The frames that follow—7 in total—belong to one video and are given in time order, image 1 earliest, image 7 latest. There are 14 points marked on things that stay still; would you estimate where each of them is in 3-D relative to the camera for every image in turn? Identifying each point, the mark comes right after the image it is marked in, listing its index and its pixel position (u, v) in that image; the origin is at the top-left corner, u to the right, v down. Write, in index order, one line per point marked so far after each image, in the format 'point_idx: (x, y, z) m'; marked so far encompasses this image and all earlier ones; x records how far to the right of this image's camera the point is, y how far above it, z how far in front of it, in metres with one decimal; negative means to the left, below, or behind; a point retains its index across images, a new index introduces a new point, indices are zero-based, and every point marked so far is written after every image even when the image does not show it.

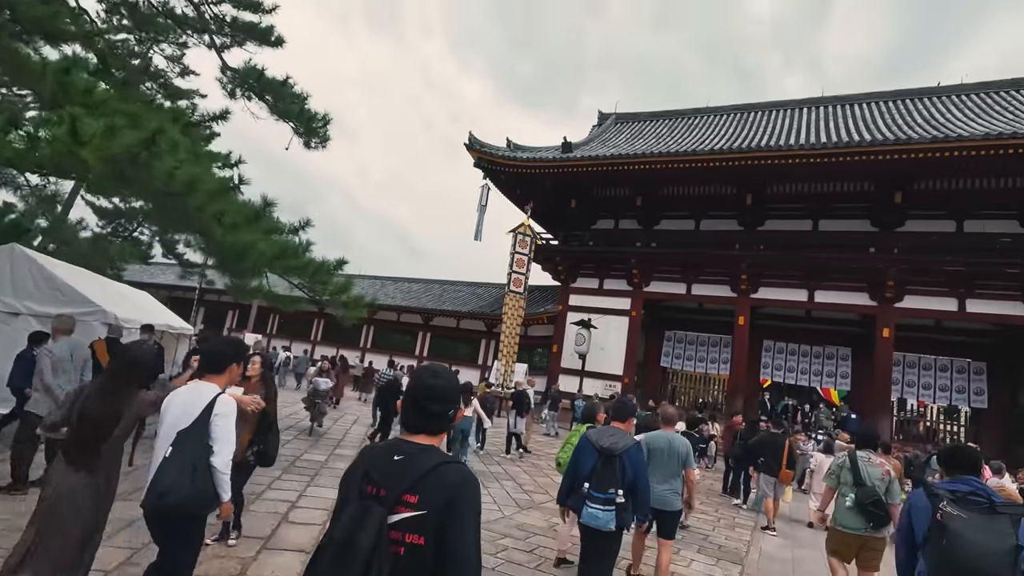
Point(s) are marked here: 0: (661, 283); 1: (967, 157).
0: (+4.3, +0.1, +15.3) m
1: (+9.3, +2.7, +11.0) m
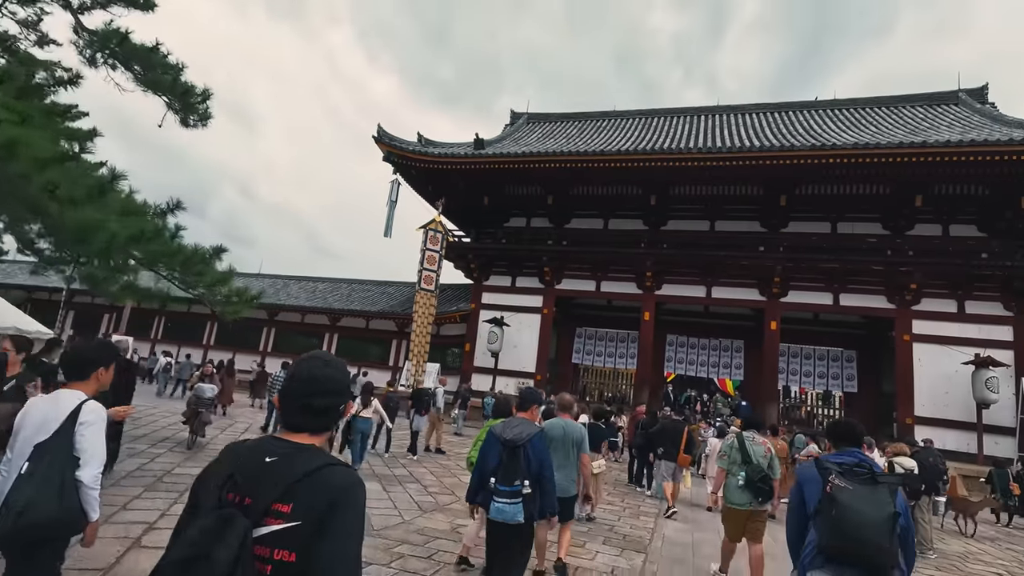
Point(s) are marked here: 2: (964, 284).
0: (+1.7, +0.2, +15.6) m
1: (+7.4, +2.8, +12.1) m
2: (+10.5, +0.1, +12.4) m
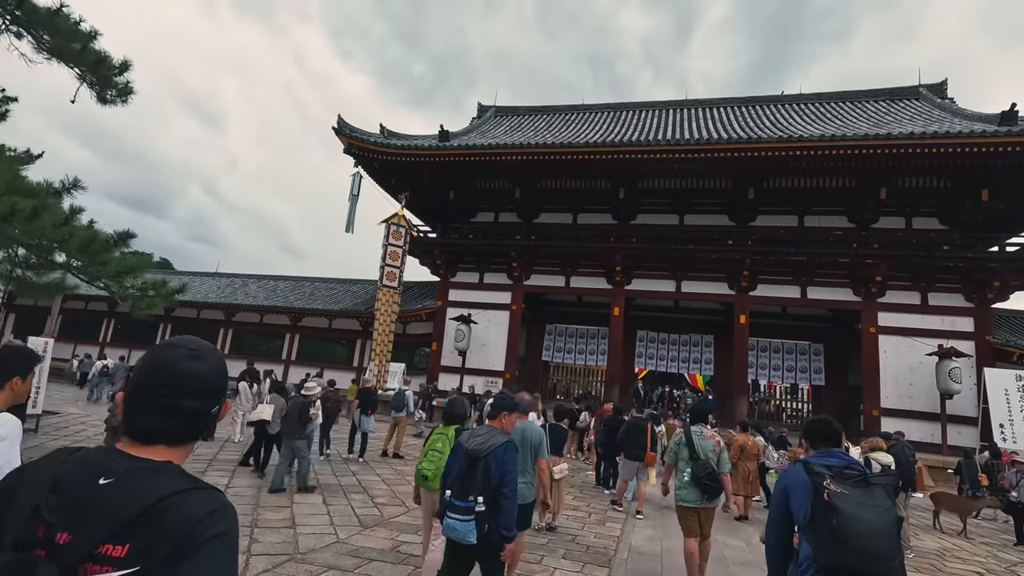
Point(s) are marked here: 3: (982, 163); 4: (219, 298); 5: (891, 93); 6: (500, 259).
0: (+0.8, +0.3, +15.2) m
1: (+6.6, +3.0, +12.1) m
2: (+9.7, +0.3, +12.5) m
3: (+10.0, +2.7, +11.4) m
4: (-10.4, -0.3, +18.8) m
5: (+11.0, +5.6, +15.5) m
6: (-0.4, +0.8, +15.4) m
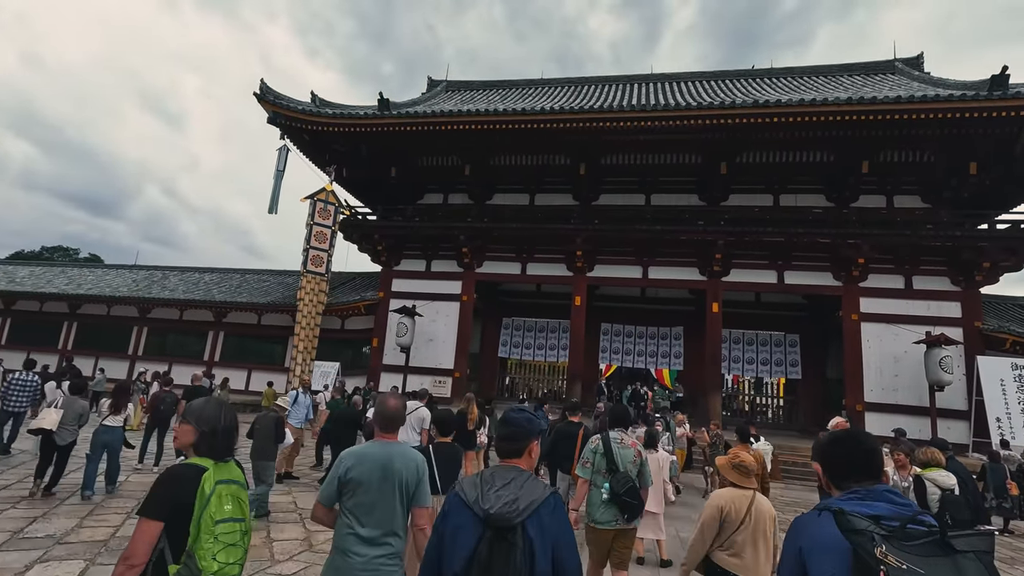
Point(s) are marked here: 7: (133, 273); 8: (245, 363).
0: (-0.5, +0.6, +13.7) m
1: (+5.5, +3.3, +10.9) m
2: (+8.6, +0.7, +11.5) m
3: (+9.0, +3.1, +10.4) m
4: (-11.9, -0.1, +16.6) m
5: (+9.7, +6.0, +14.5) m
6: (-1.6, +1.1, +13.8) m
7: (-13.1, +0.5, +18.4) m
8: (-7.6, -2.1, +15.2) m
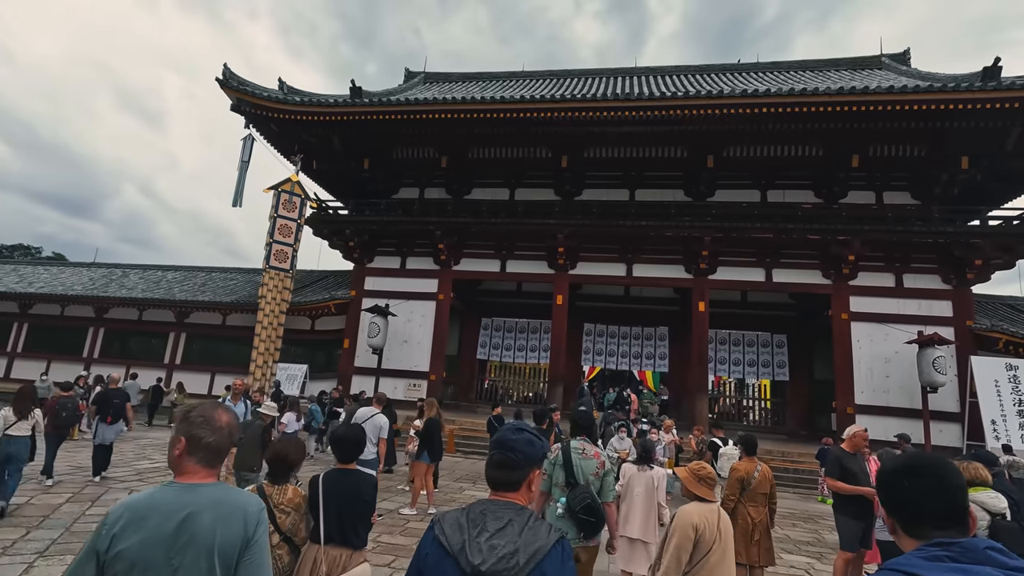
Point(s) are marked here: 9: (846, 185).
0: (-1.0, +0.7, +13.1) m
1: (+5.0, +3.4, +10.5) m
2: (+8.1, +0.7, +11.1) m
3: (+8.5, +3.1, +10.1) m
4: (-12.5, -0.1, +15.7) m
5: (+9.1, +6.0, +14.3) m
6: (-2.2, +1.2, +13.2) m
7: (-13.7, +0.6, +17.4) m
8: (-8.2, -2.1, +14.3) m
9: (+7.3, +2.3, +11.7) m
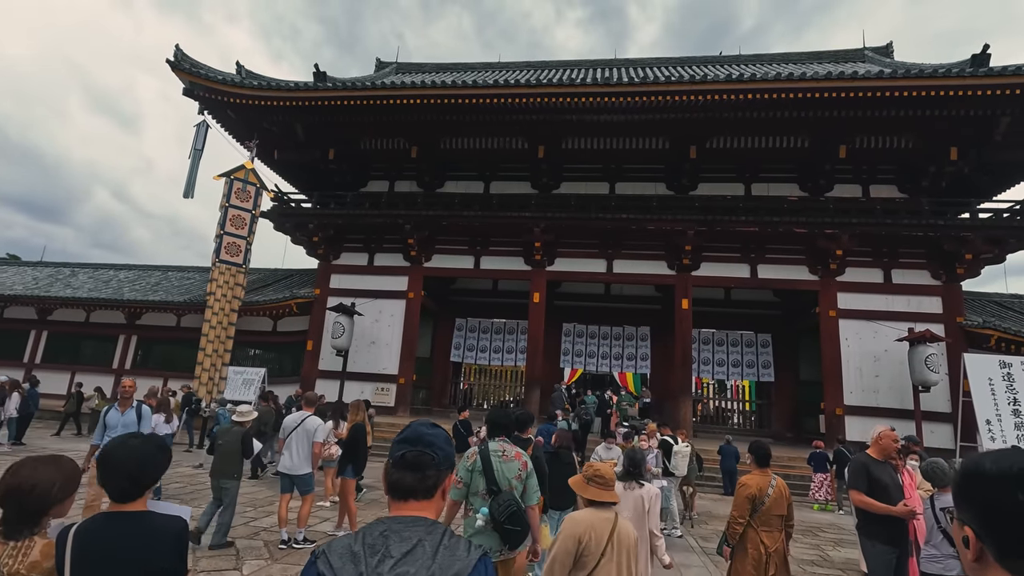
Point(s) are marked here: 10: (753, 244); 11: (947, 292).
0: (-1.6, +0.7, +12.4) m
1: (+4.5, +3.5, +10.0) m
2: (+7.6, +0.8, +10.7) m
3: (+8.0, +3.2, +9.7) m
4: (-13.1, -0.1, +14.5) m
5: (+8.5, +6.1, +13.9) m
6: (-2.7, +1.2, +12.4) m
7: (-14.5, +0.5, +16.2) m
8: (-8.8, -2.1, +13.4) m
9: (+6.8, +2.3, +11.3) m
10: (+5.1, +0.9, +11.3) m
11: (+8.5, -0.1, +10.5) m
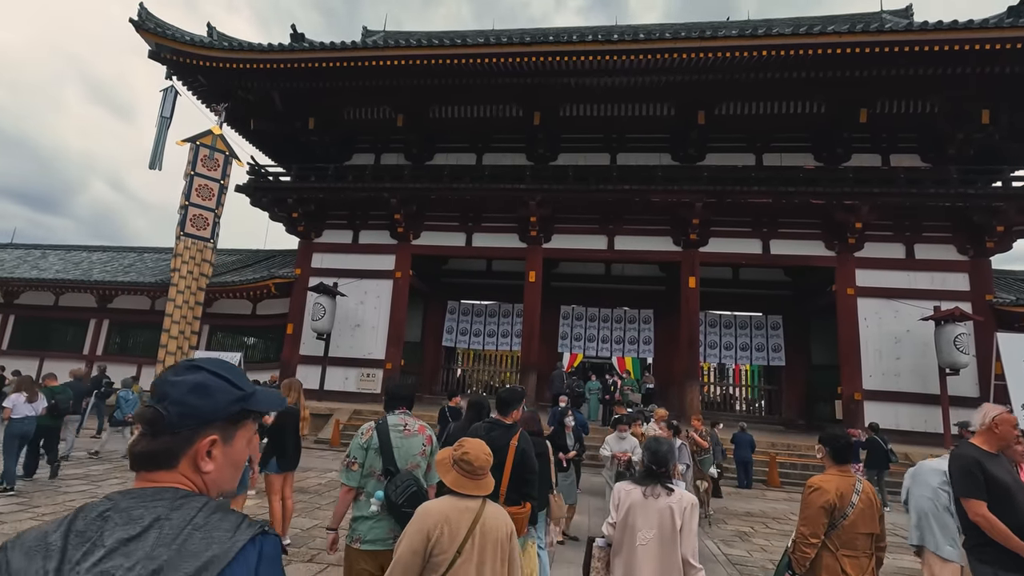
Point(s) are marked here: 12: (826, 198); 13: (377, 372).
0: (-1.7, +1.2, +11.6) m
1: (+4.4, +3.9, +9.1) m
2: (+7.5, +1.2, +9.9) m
3: (+7.9, +3.6, +8.9) m
4: (-13.2, +0.4, +13.7) m
5: (+8.3, +6.6, +13.1) m
6: (-2.9, +1.7, +11.6) m
7: (-14.6, +1.0, +15.4) m
8: (-8.9, -1.6, +12.6) m
9: (+6.7, +2.8, +10.5) m
10: (+5.0, +1.4, +10.5) m
11: (+8.4, +0.4, +9.7) m
12: (+5.7, +1.6, +9.7) m
13: (-2.7, -1.7, +10.8) m
